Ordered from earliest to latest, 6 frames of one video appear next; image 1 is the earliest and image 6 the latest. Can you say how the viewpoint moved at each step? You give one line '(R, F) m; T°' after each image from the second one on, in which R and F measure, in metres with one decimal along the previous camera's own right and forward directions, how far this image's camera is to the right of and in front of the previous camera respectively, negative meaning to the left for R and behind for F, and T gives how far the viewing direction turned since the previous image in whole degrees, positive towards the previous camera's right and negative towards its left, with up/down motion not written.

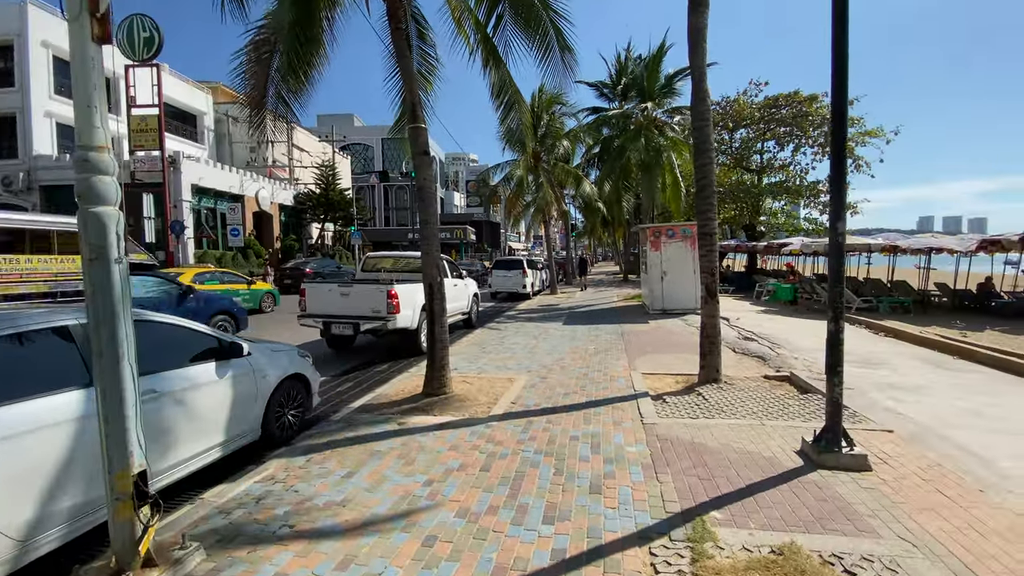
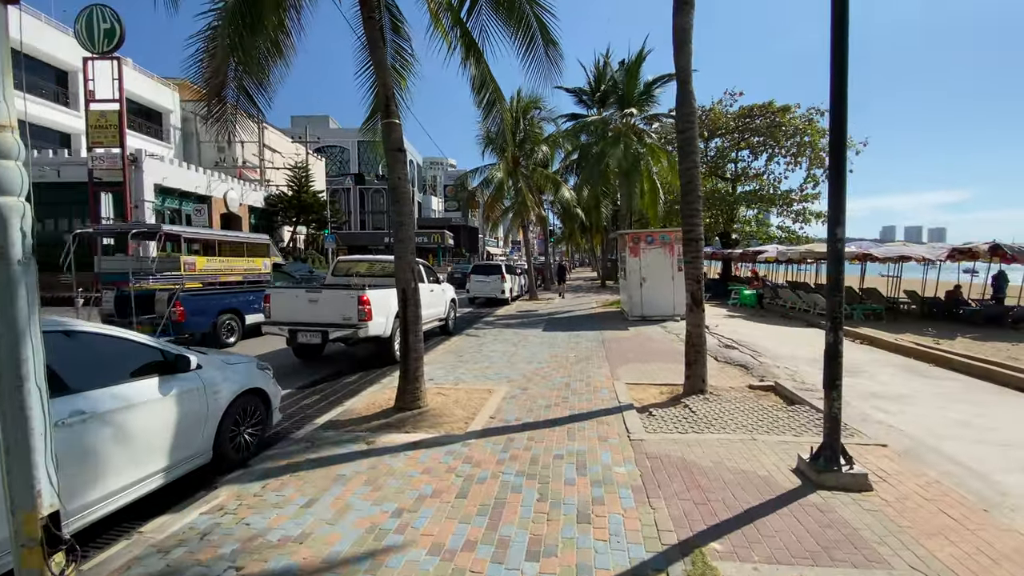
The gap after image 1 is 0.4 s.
(0.0, +0.4) m; +3°
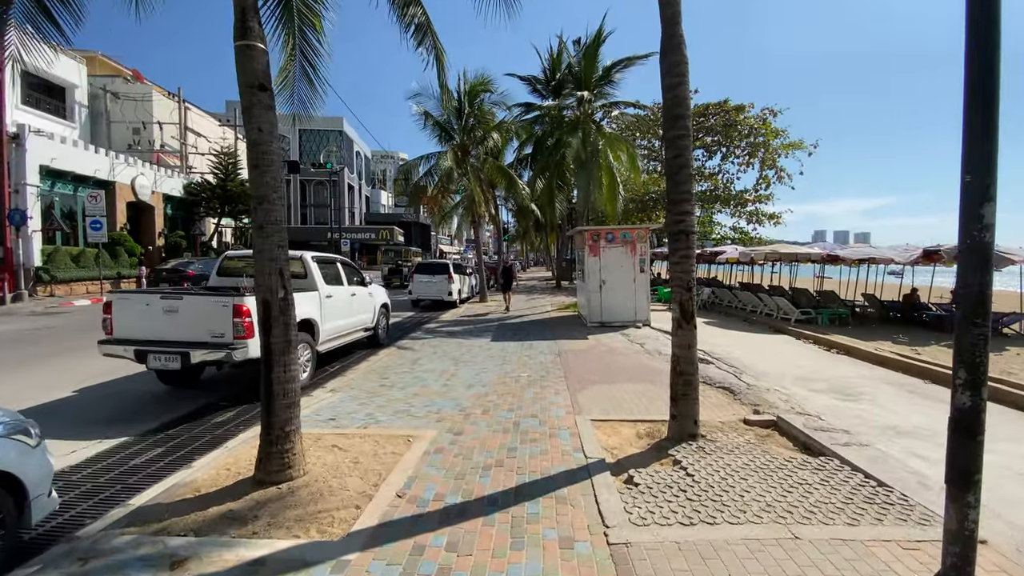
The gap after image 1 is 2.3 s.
(+0.3, +1.9) m; +5°
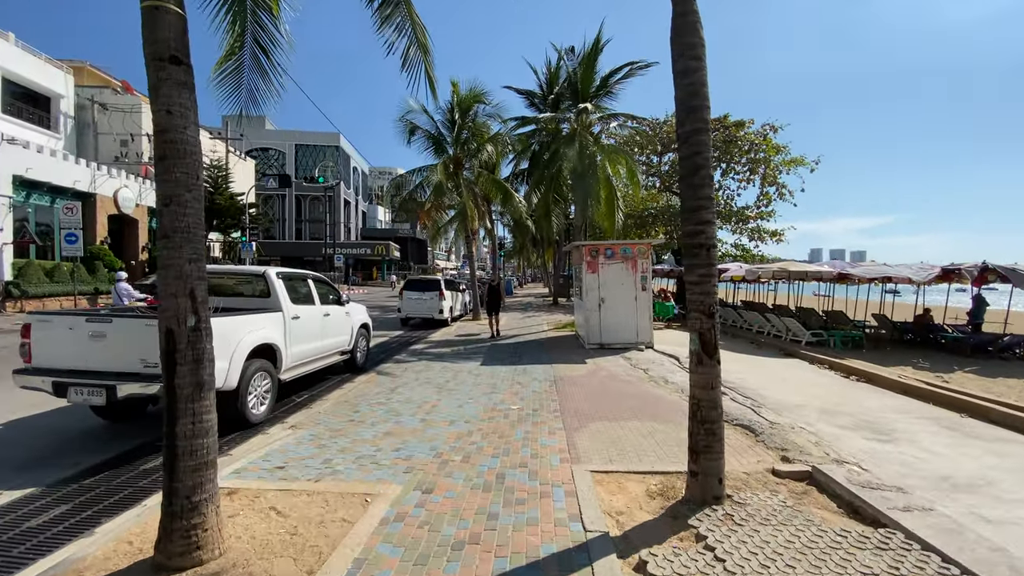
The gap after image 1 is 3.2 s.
(+0.1, +0.9) m; 0°
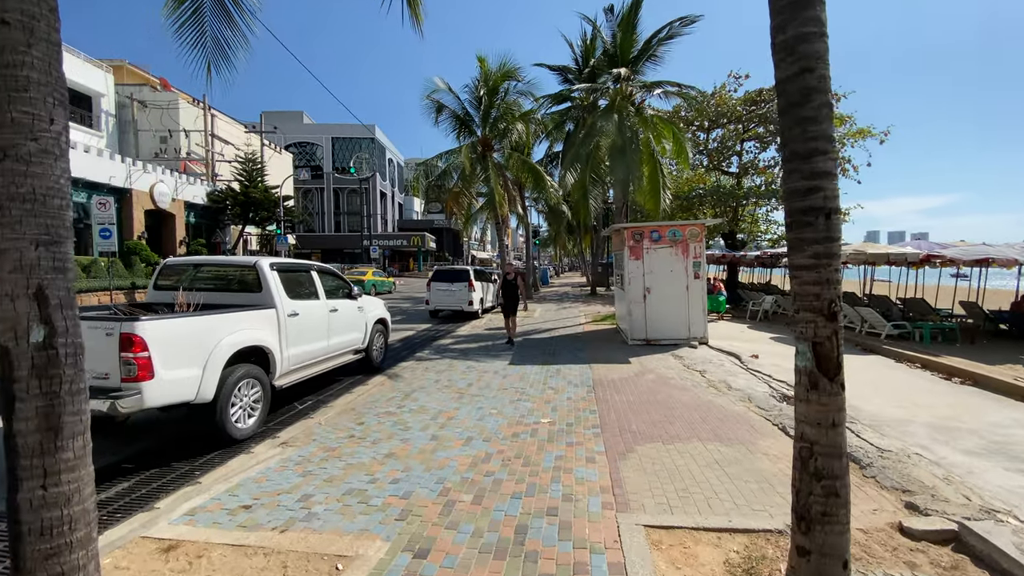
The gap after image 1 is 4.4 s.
(+0.1, +1.2) m; -5°
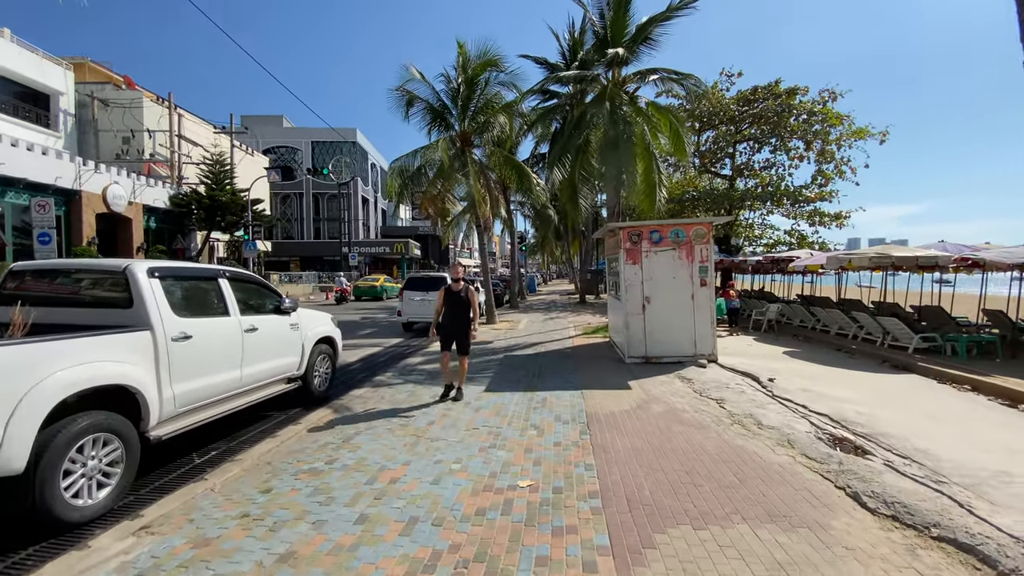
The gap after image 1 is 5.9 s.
(+0.2, +1.6) m; +1°
